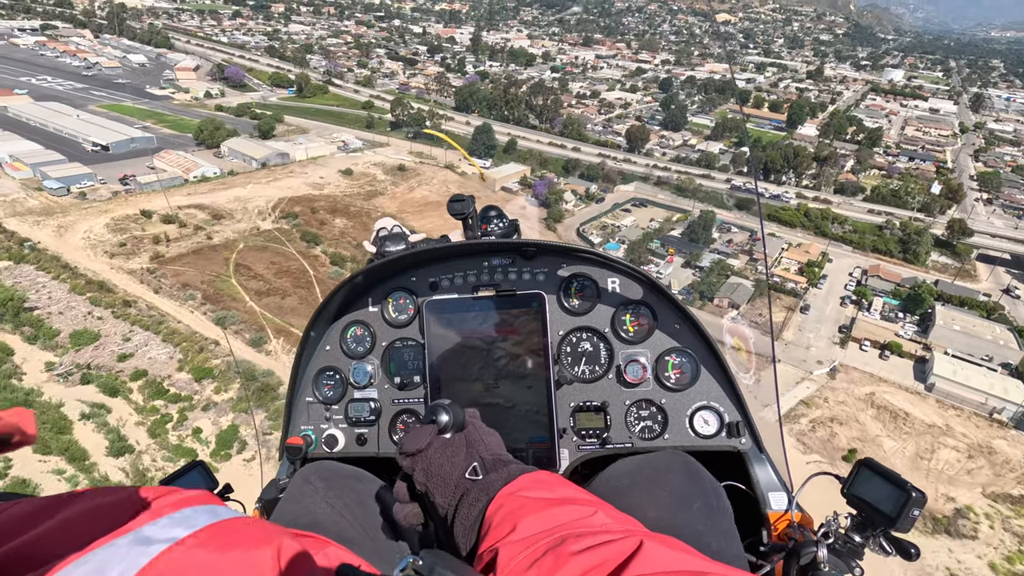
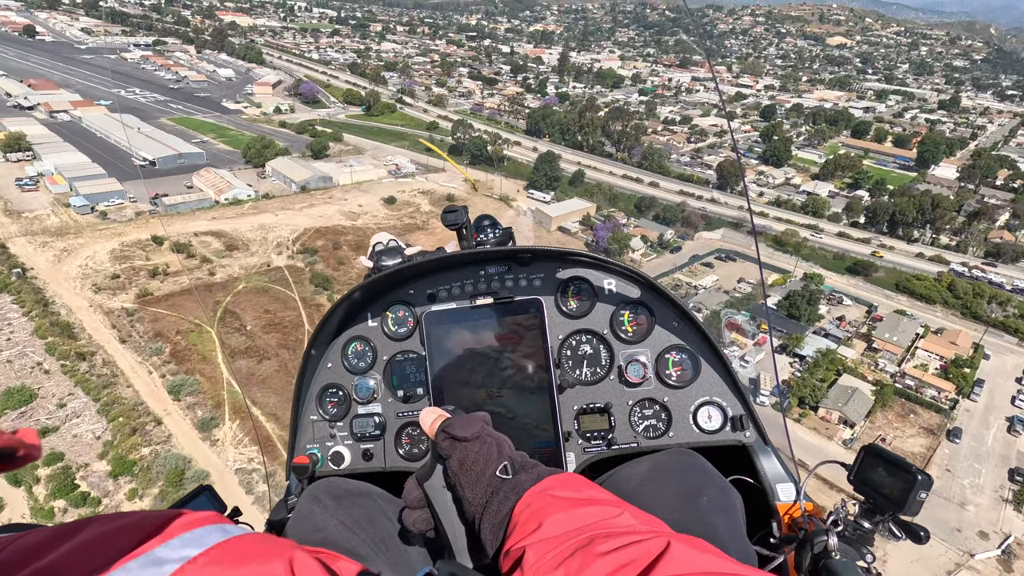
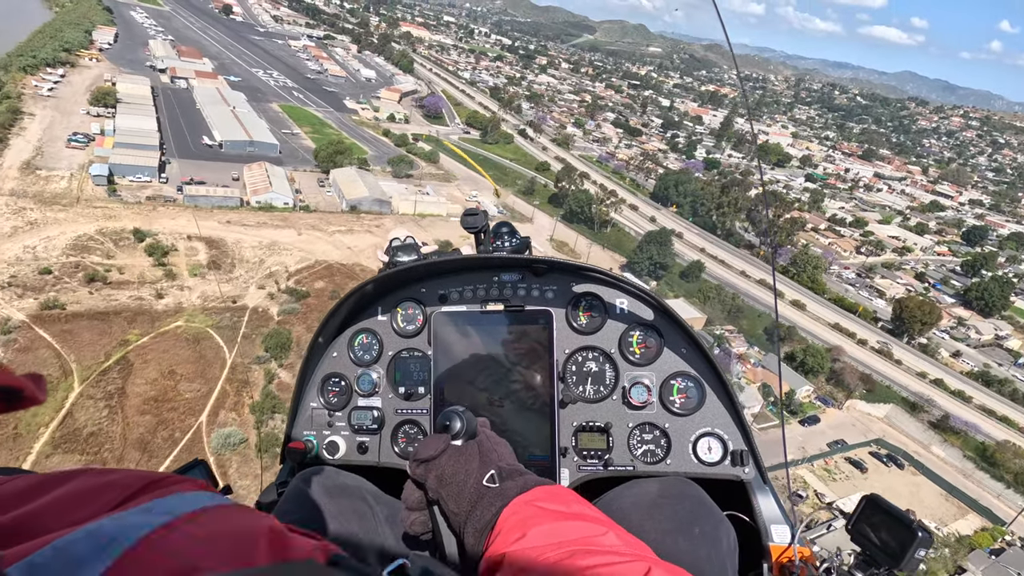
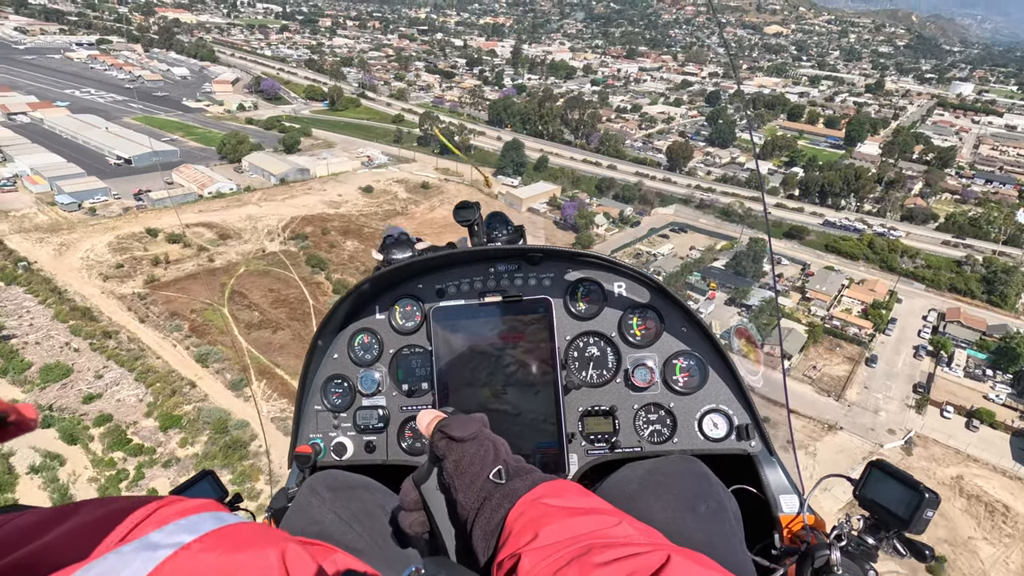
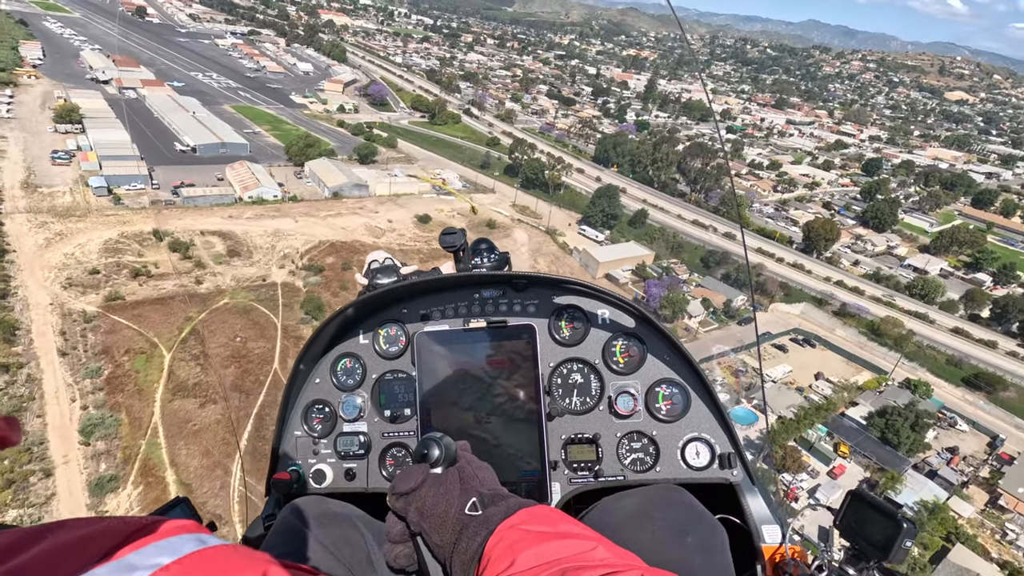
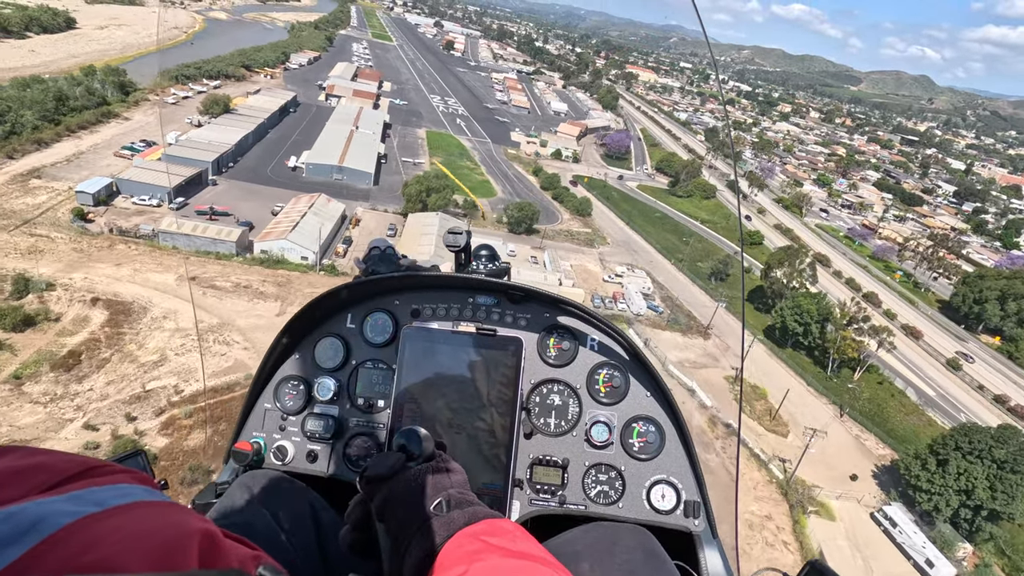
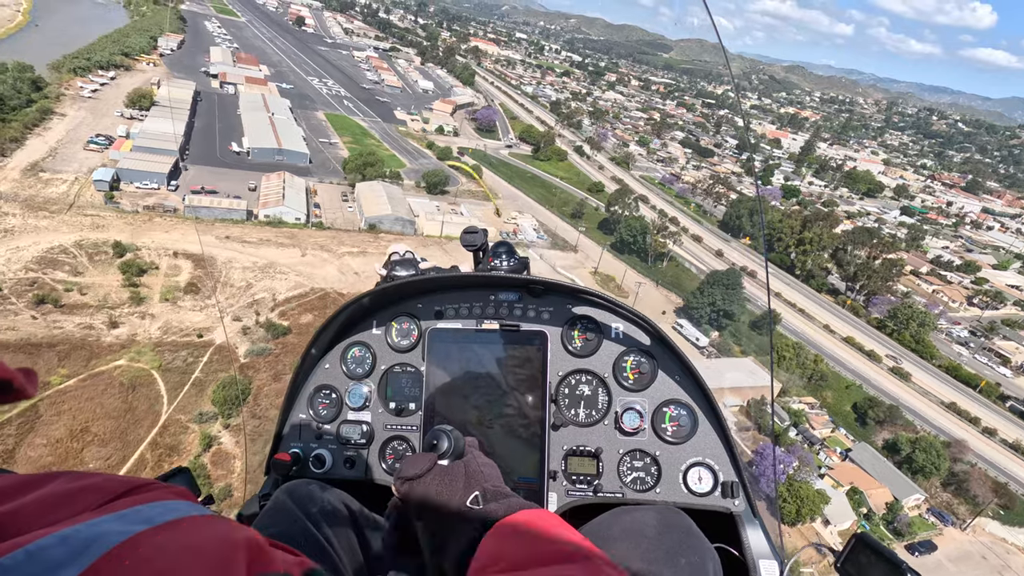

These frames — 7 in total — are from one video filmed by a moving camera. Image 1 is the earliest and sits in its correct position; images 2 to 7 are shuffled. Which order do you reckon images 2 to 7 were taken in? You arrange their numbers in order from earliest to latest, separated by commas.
4, 2, 5, 3, 7, 6
